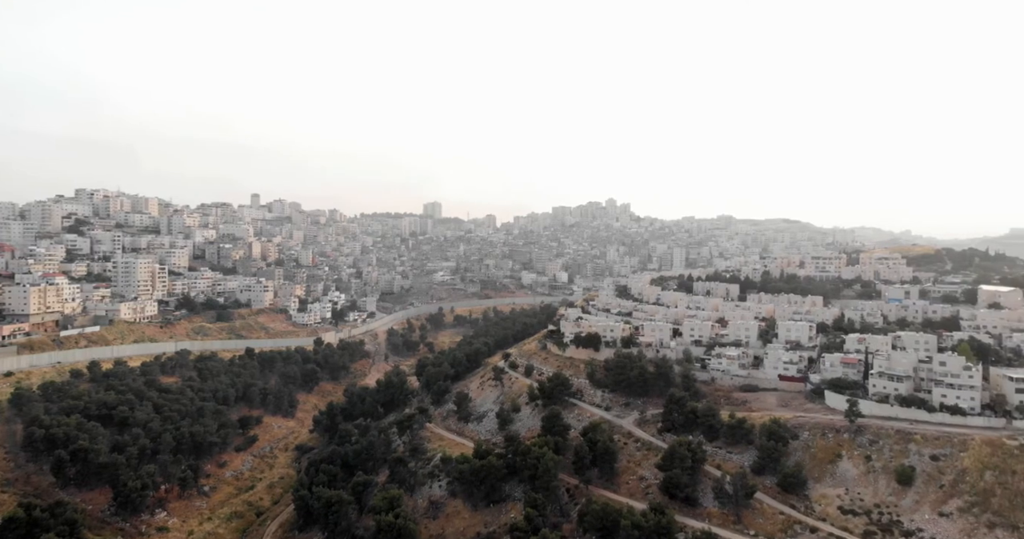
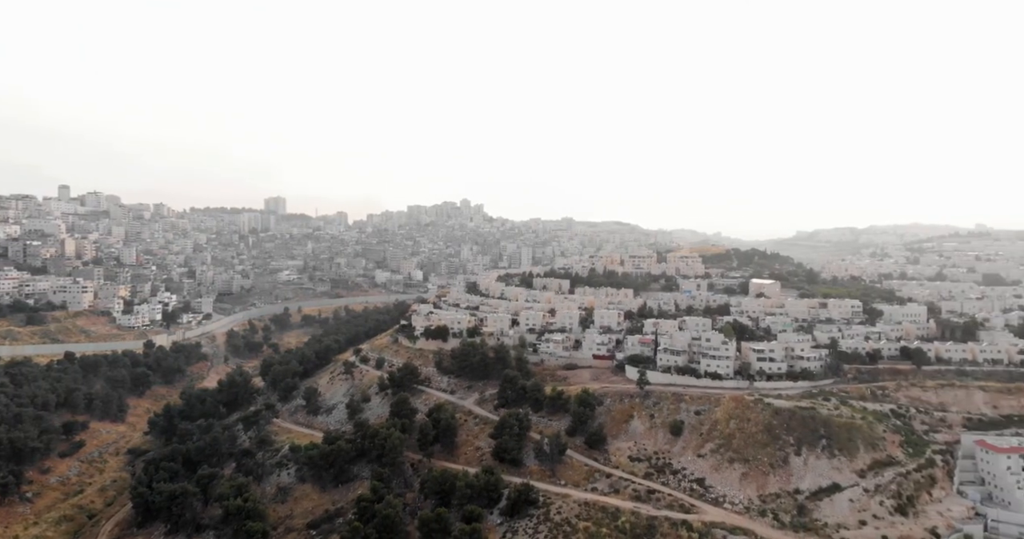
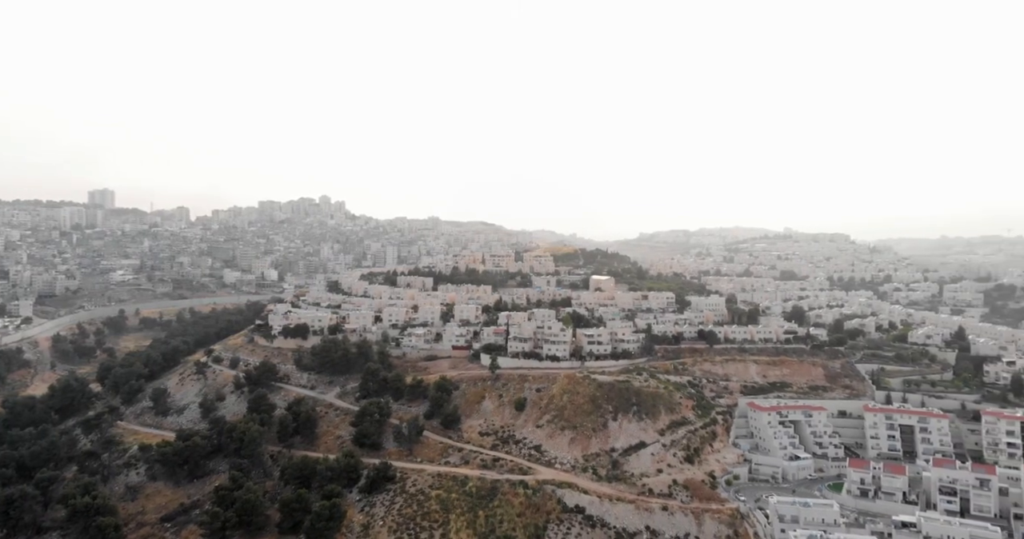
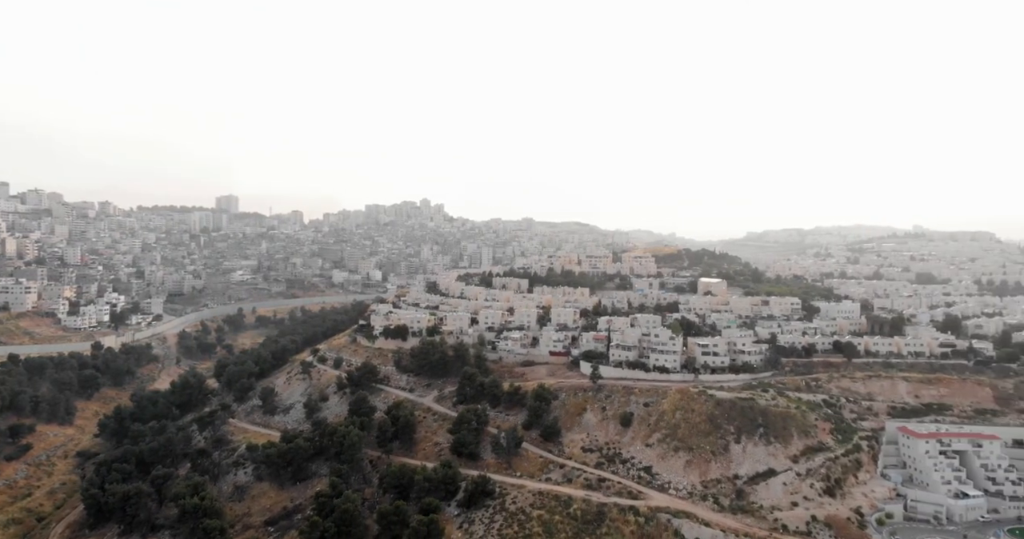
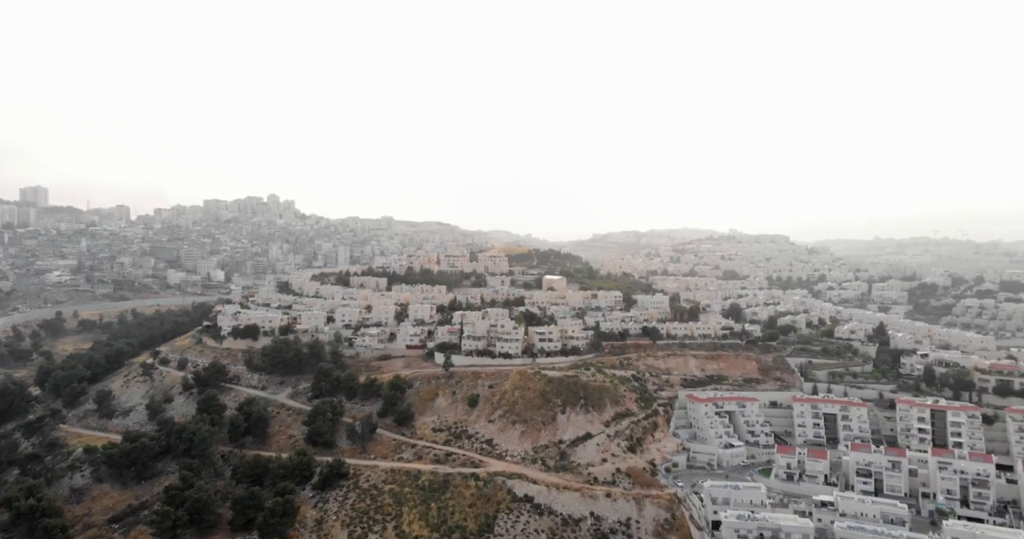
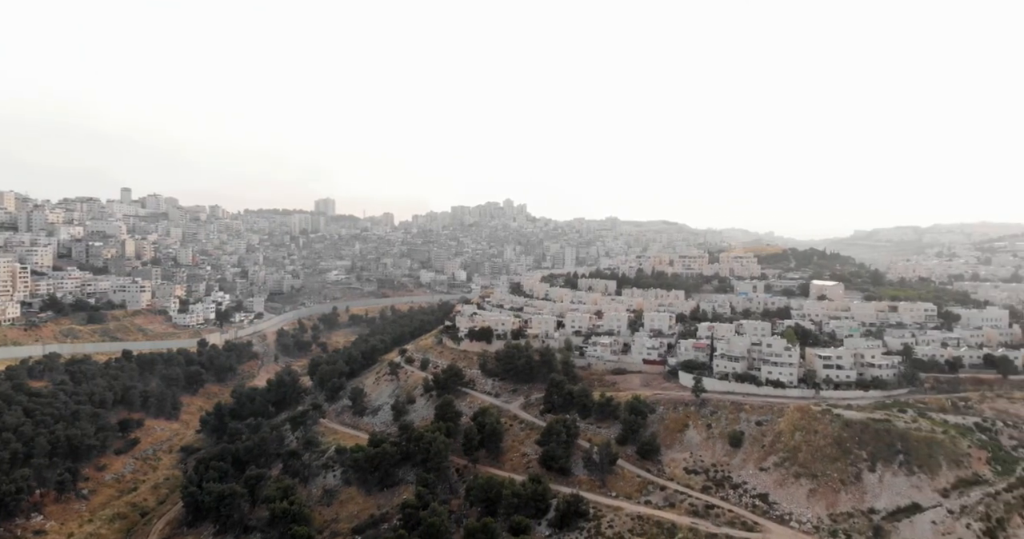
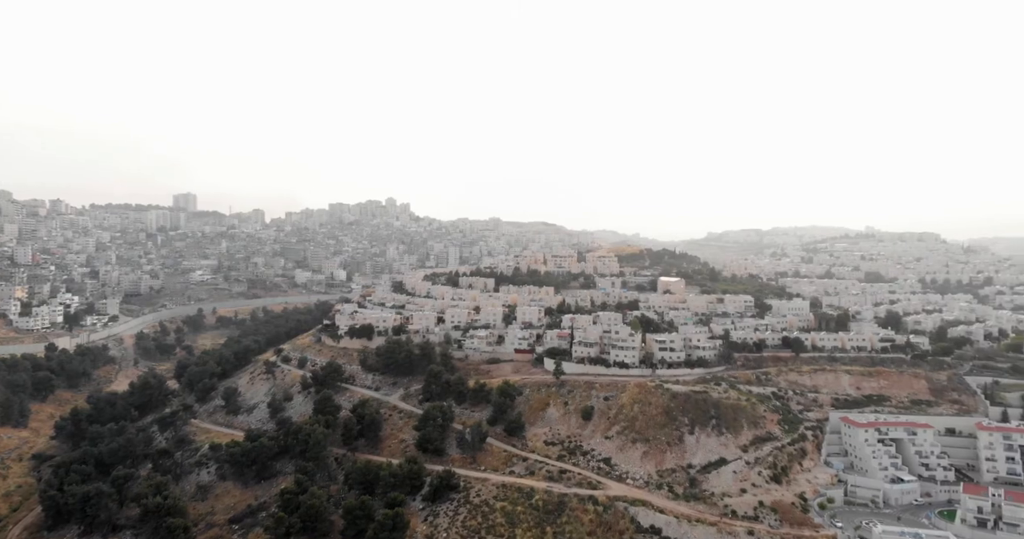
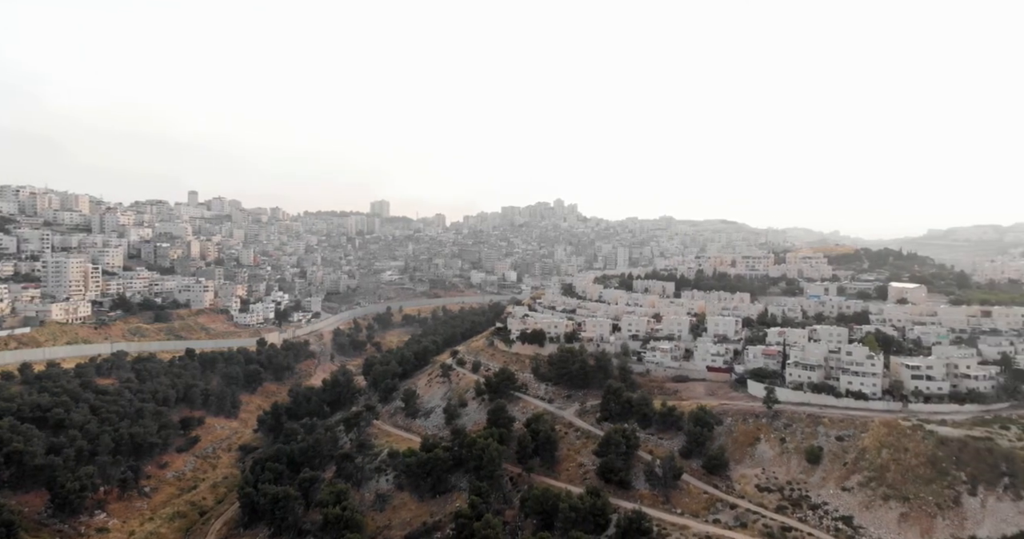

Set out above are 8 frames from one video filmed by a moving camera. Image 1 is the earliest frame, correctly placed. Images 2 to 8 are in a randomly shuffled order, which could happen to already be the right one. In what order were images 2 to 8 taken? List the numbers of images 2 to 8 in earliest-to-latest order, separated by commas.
8, 6, 2, 4, 7, 3, 5
